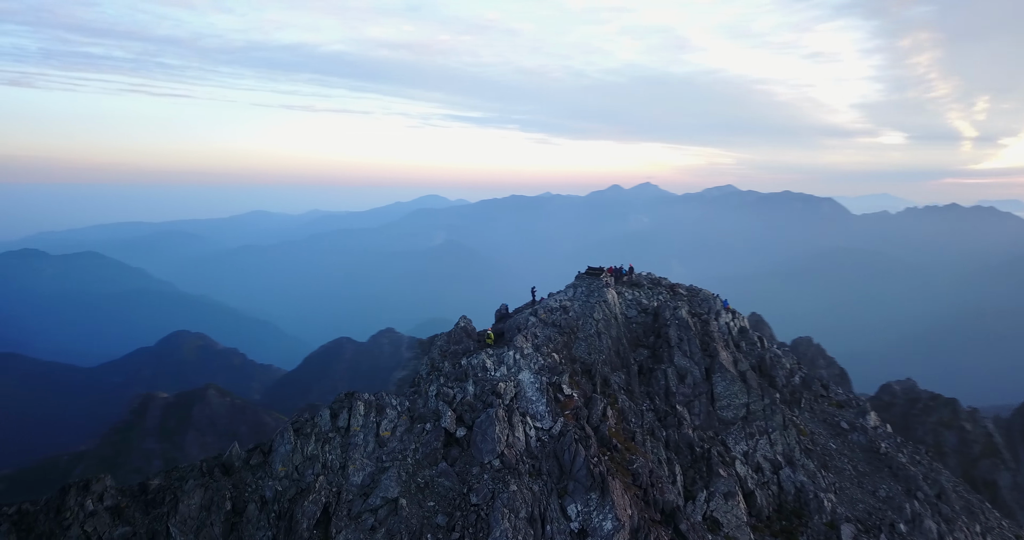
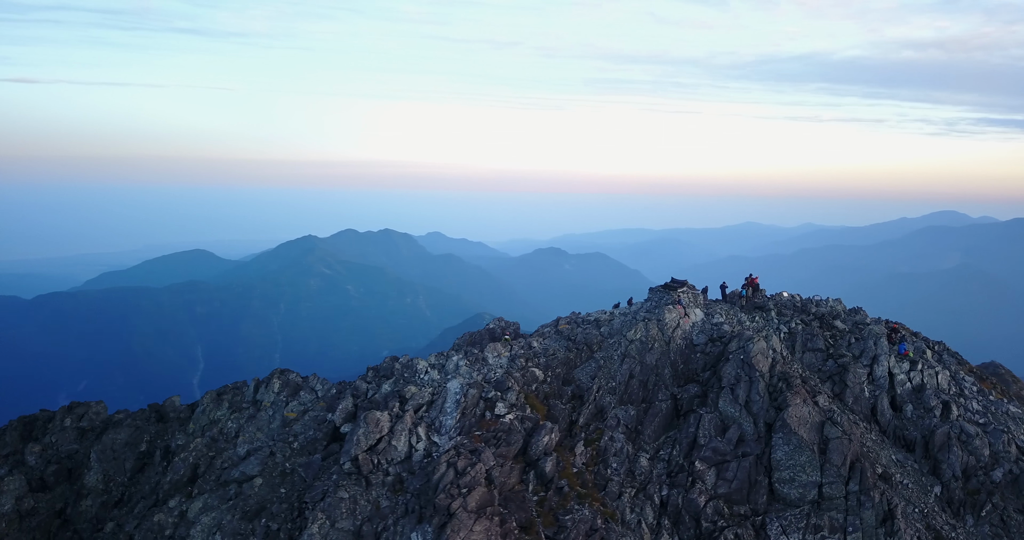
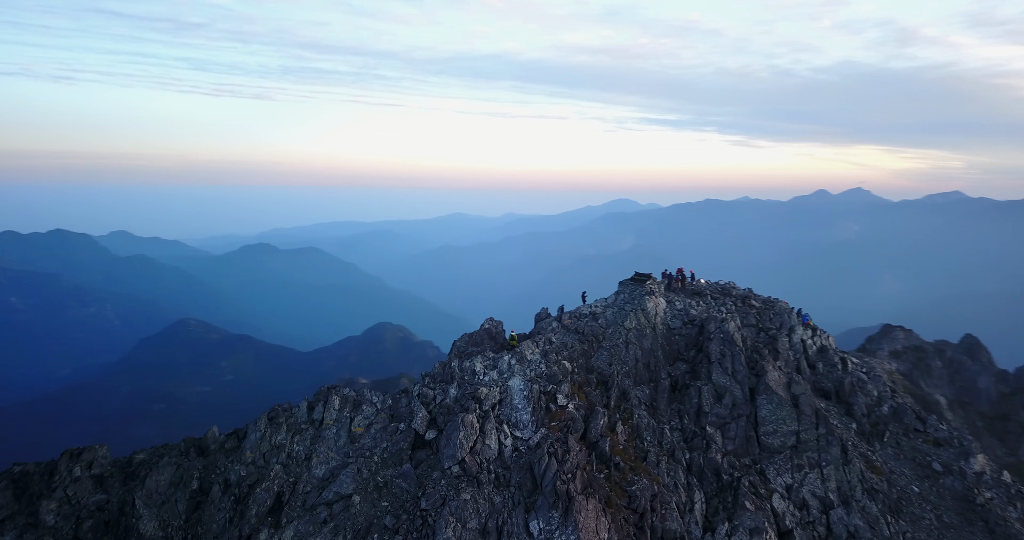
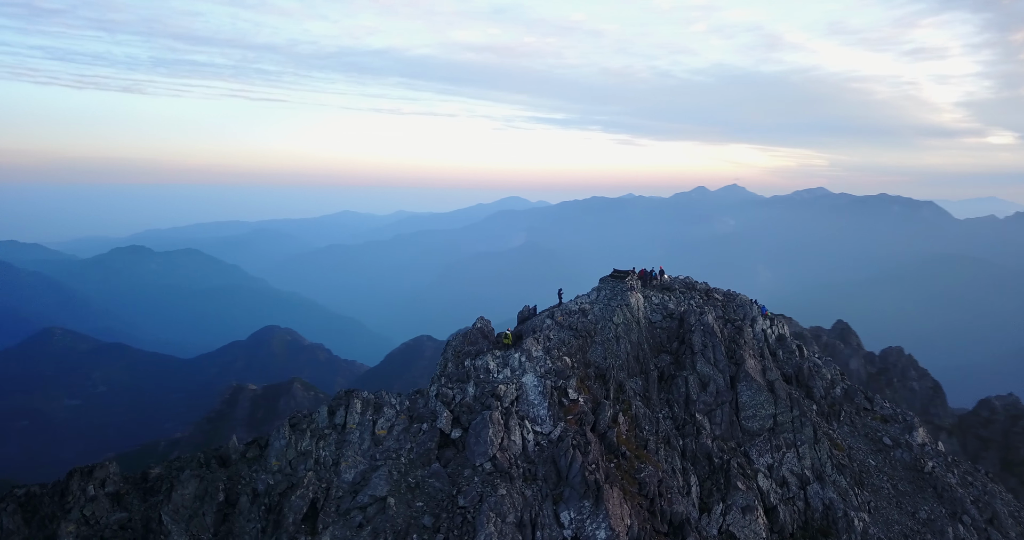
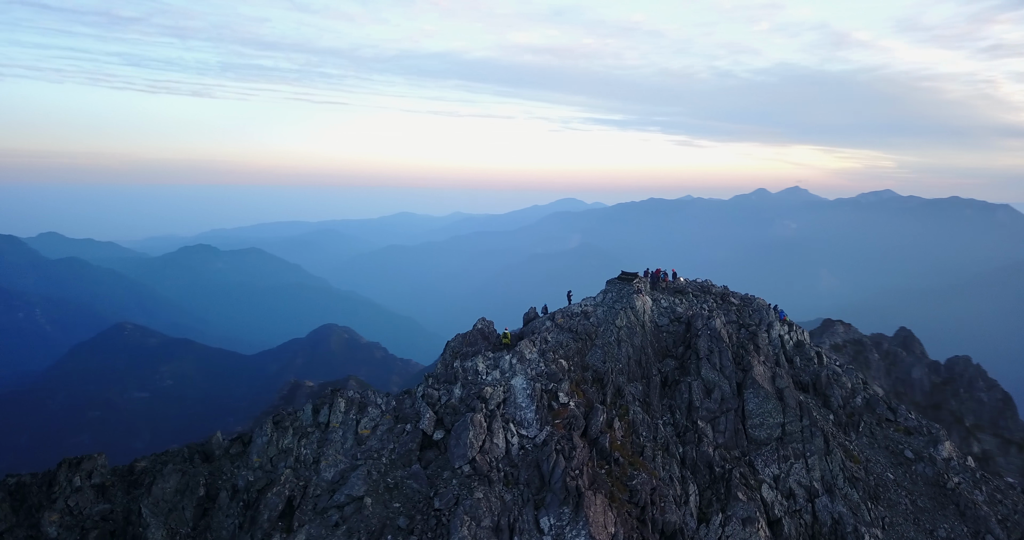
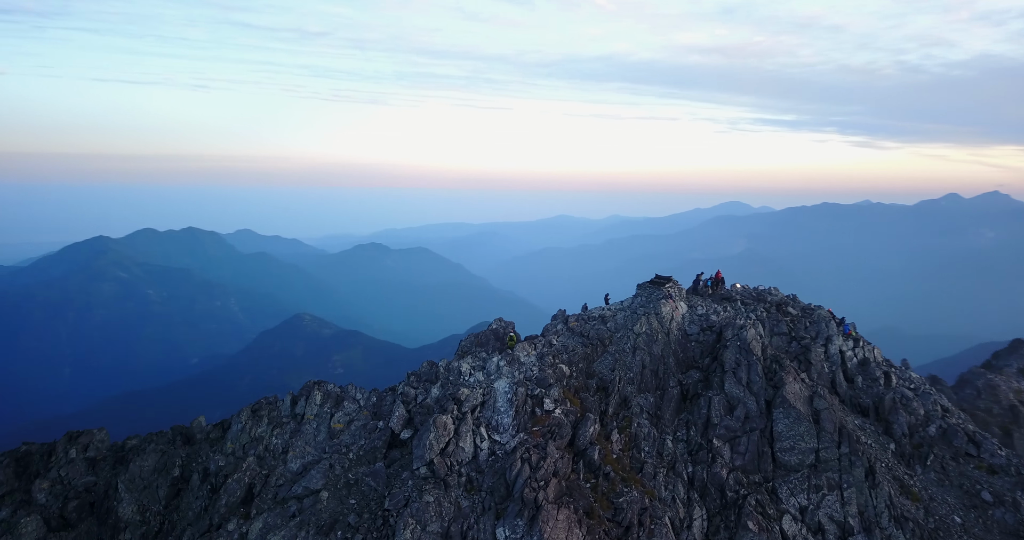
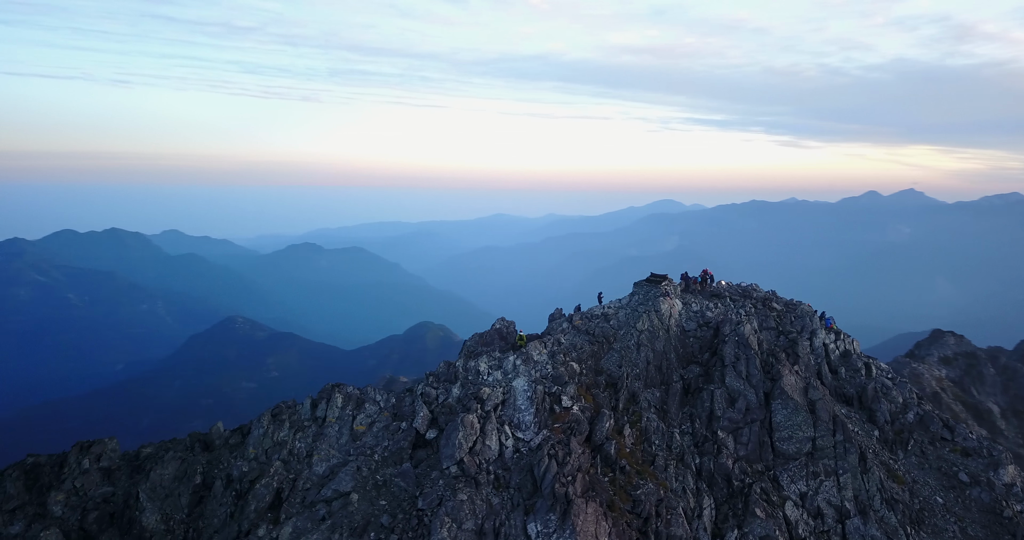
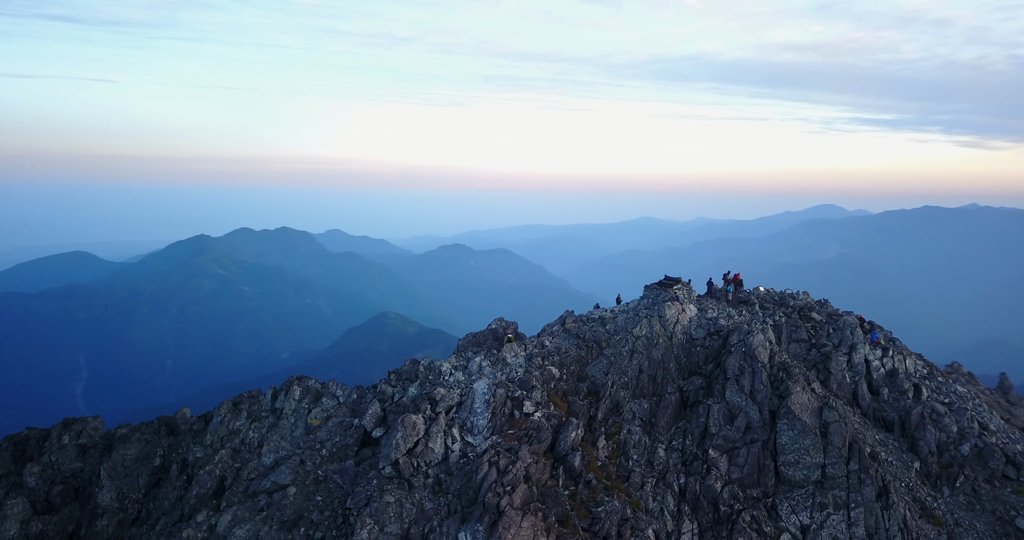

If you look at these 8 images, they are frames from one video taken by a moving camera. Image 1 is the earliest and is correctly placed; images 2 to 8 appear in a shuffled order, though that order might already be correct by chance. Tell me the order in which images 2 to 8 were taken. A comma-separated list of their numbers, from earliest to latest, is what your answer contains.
4, 5, 3, 7, 6, 8, 2
